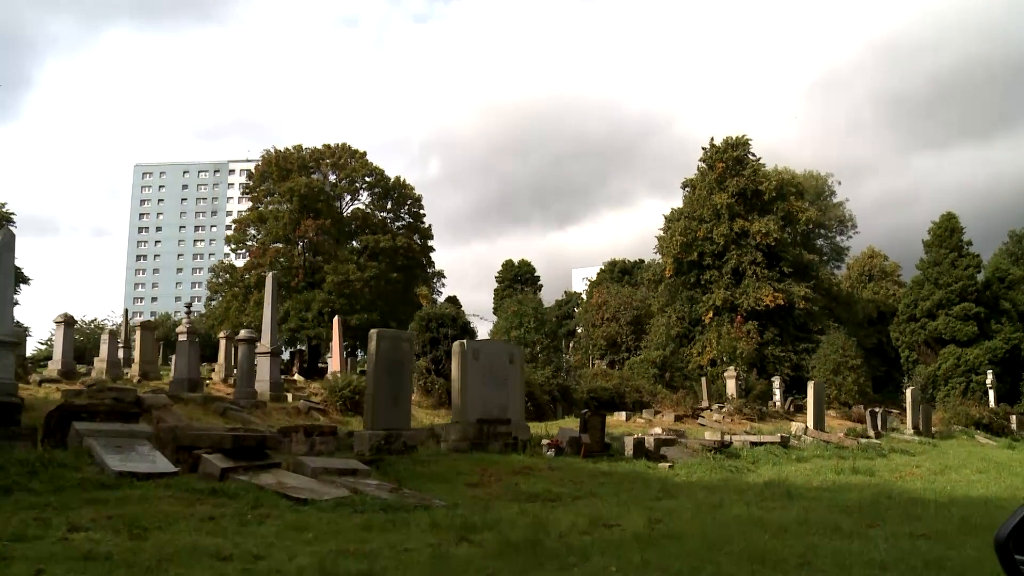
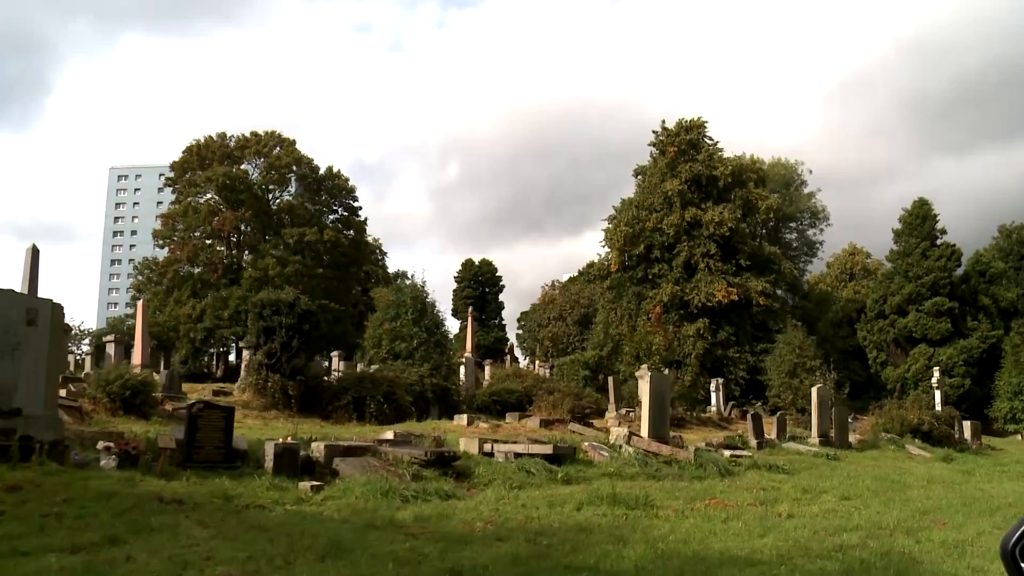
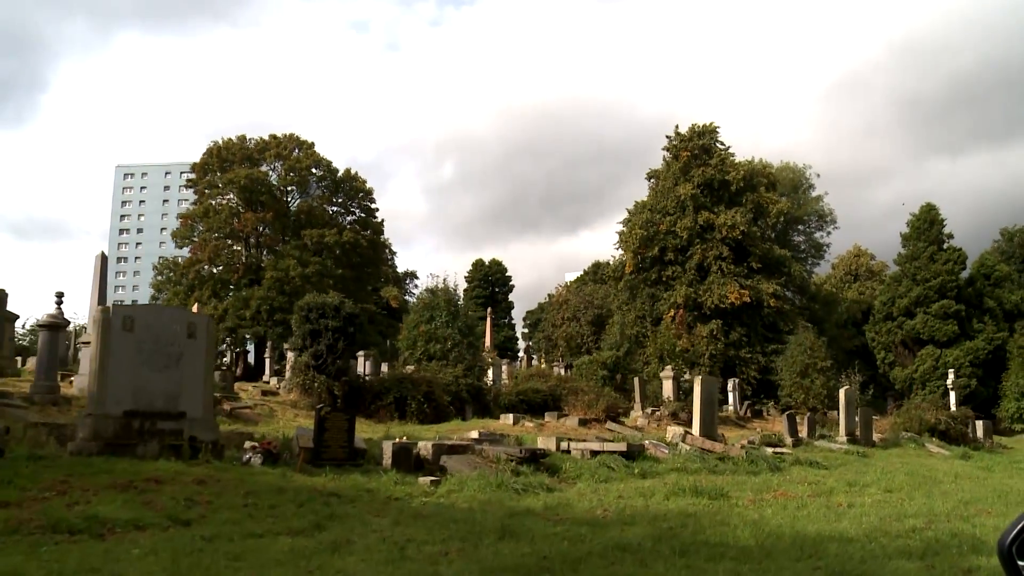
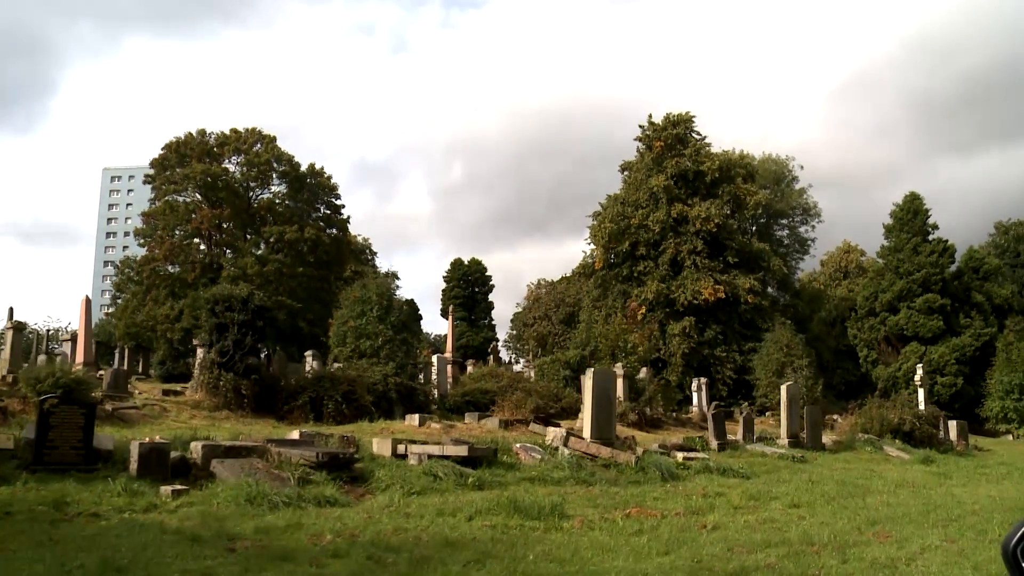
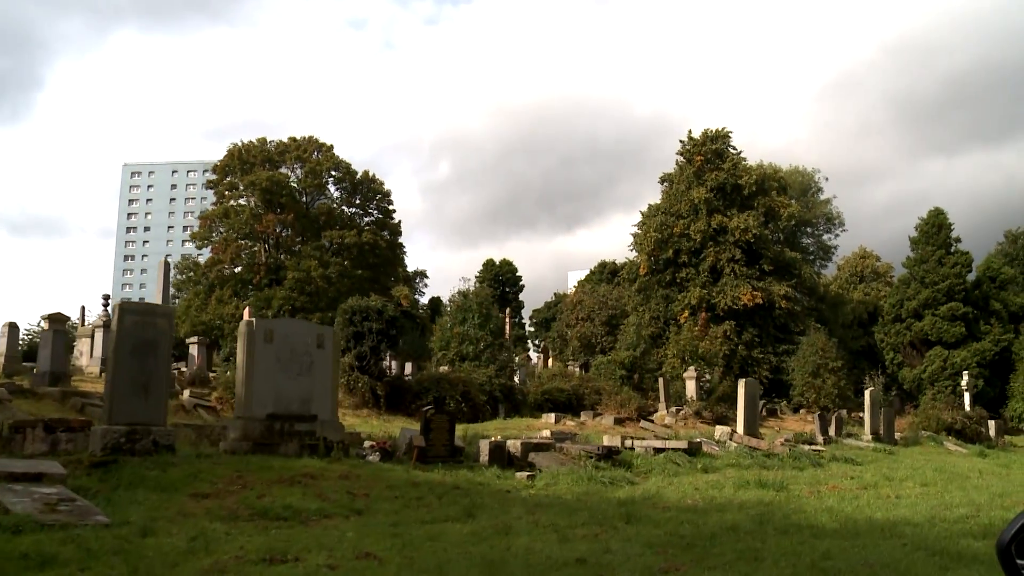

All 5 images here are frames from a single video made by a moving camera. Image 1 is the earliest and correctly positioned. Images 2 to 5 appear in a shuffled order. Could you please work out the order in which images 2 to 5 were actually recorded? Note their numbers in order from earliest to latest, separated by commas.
5, 3, 2, 4
